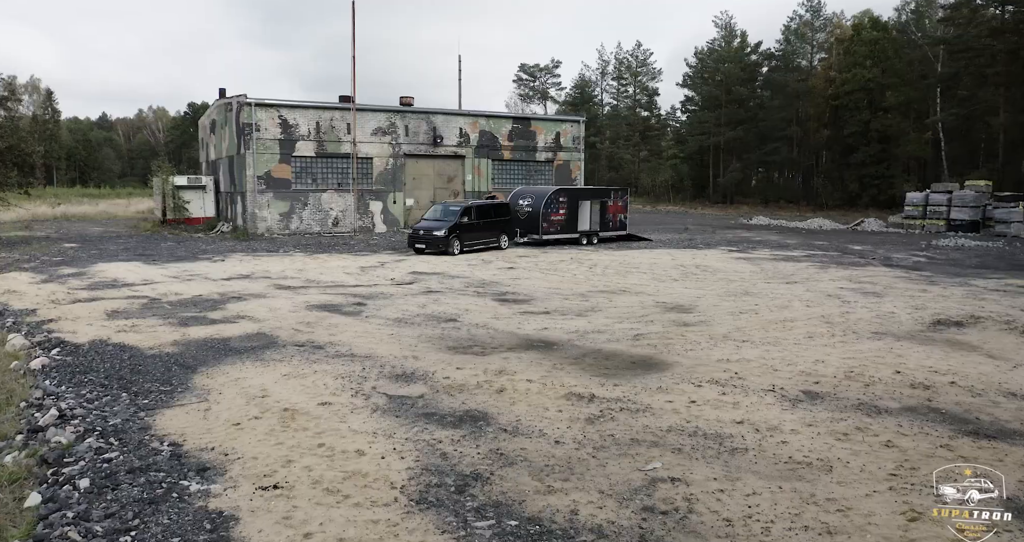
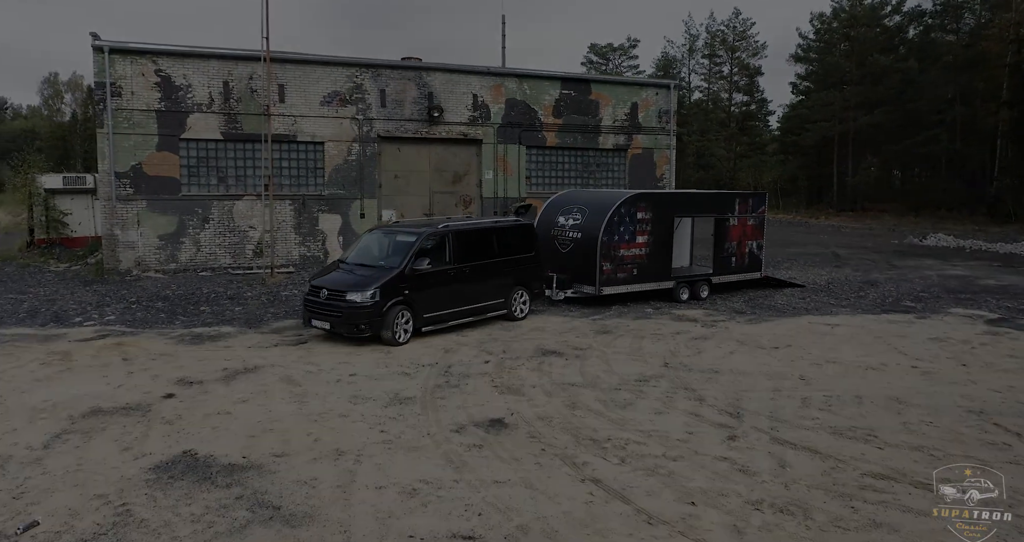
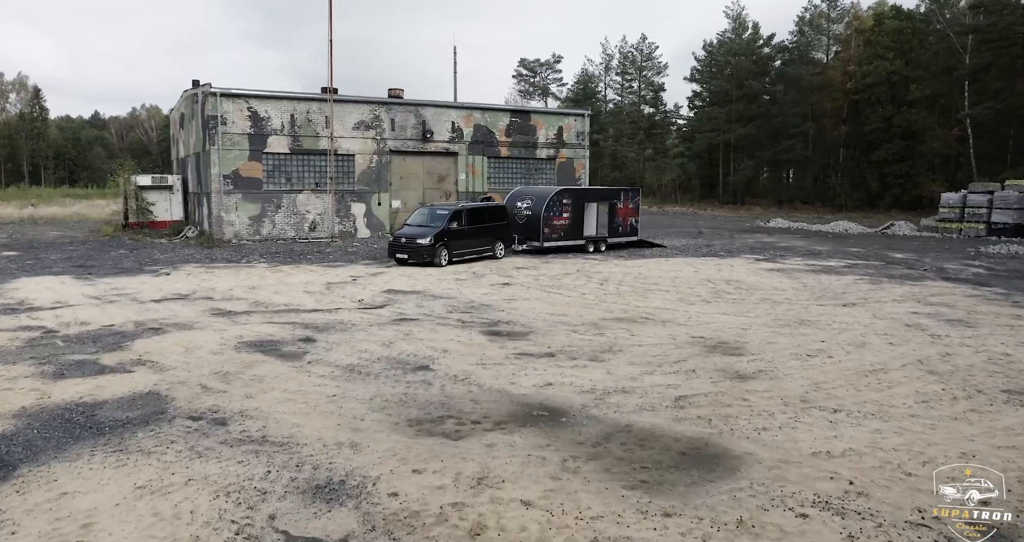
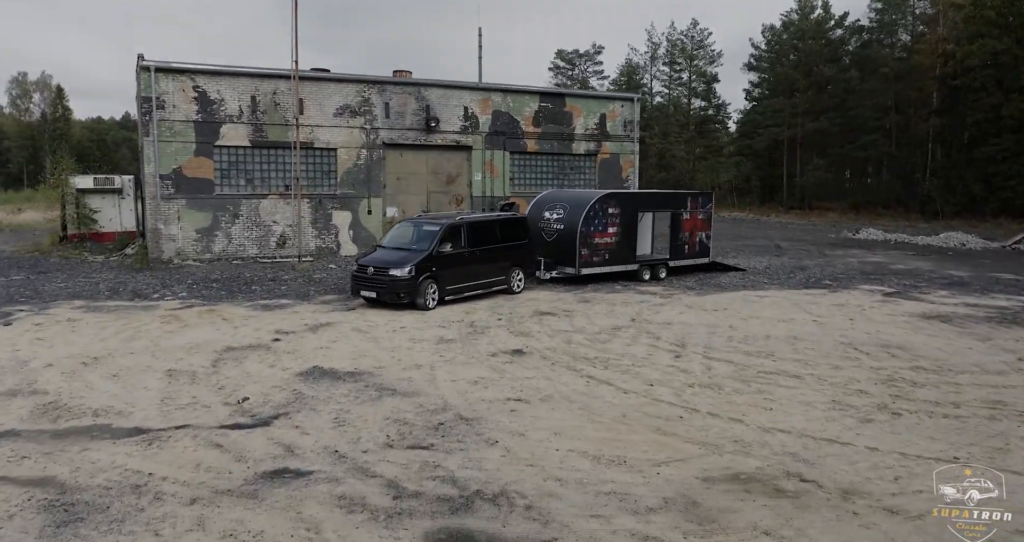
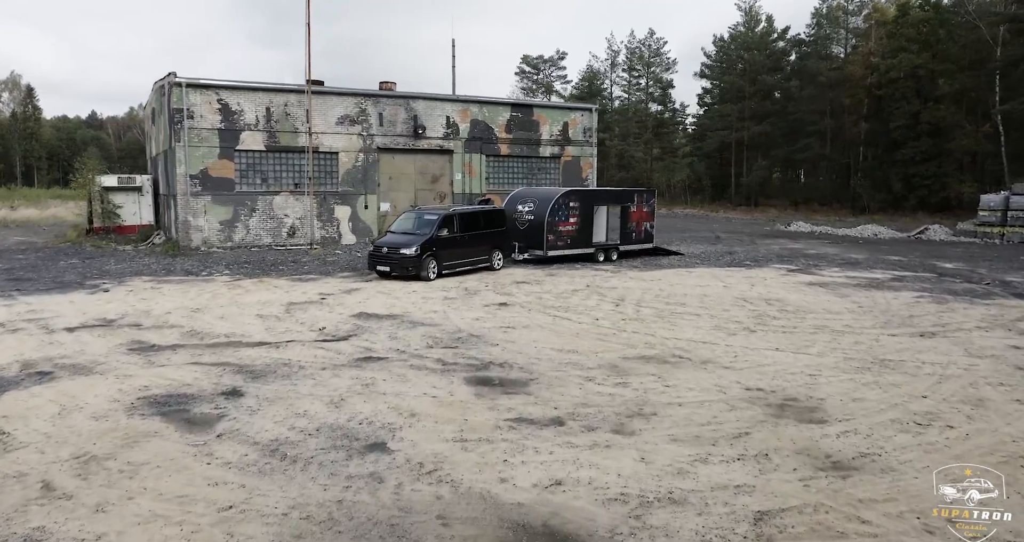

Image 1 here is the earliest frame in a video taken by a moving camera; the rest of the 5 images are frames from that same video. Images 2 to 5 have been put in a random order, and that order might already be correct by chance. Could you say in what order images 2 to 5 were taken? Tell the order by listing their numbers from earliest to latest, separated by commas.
3, 5, 4, 2
